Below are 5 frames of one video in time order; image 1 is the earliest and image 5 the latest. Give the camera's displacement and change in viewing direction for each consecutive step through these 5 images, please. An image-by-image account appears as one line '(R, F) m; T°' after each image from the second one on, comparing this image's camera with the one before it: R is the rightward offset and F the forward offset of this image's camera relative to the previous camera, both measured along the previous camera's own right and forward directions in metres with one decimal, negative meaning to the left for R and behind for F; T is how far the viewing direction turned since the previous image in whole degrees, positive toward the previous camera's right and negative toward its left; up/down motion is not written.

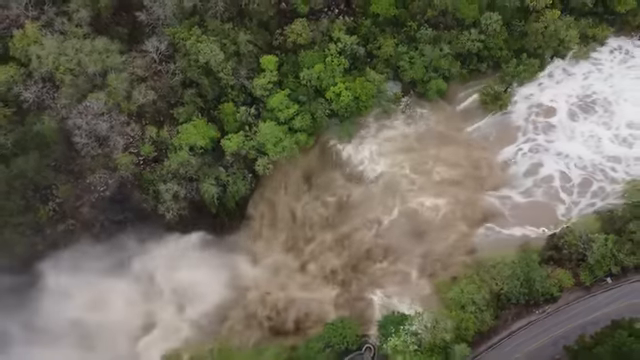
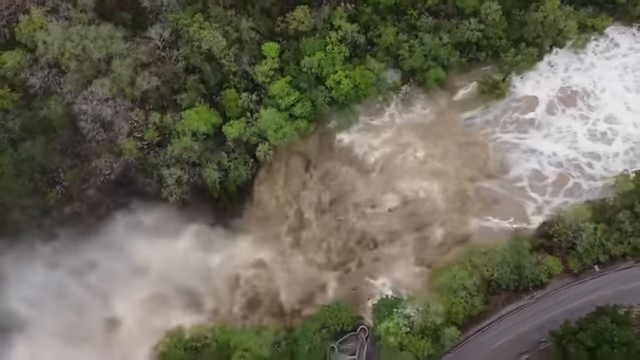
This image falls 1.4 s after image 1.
(+0.3, -0.6) m; 0°
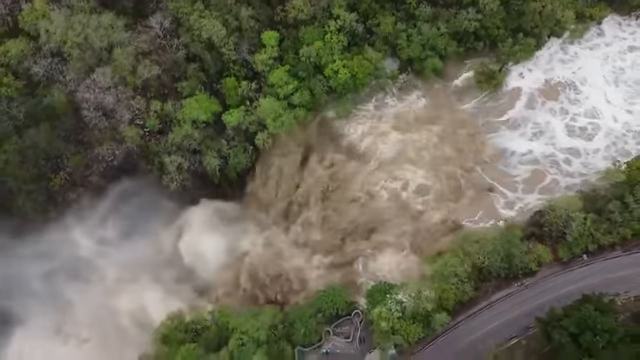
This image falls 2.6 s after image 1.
(+0.3, -0.5) m; -1°
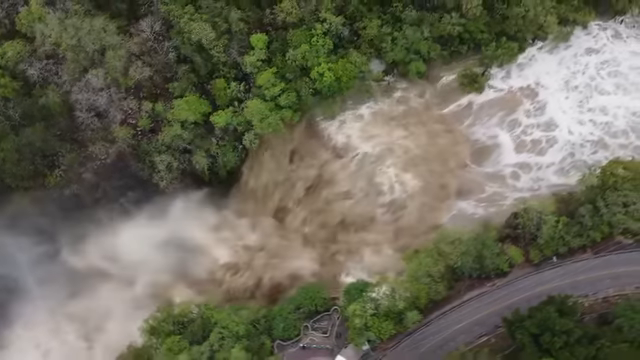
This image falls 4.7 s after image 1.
(+1.2, -0.9) m; -1°
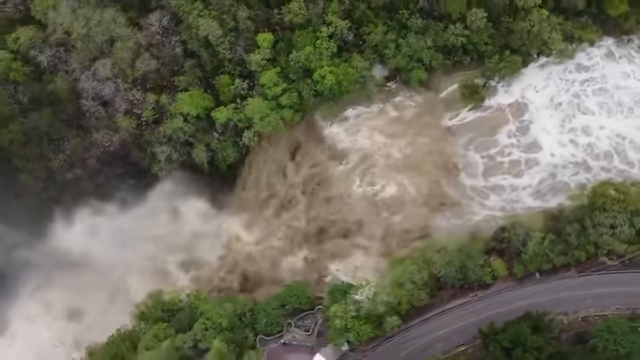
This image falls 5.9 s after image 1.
(+1.0, -0.5) m; -2°
